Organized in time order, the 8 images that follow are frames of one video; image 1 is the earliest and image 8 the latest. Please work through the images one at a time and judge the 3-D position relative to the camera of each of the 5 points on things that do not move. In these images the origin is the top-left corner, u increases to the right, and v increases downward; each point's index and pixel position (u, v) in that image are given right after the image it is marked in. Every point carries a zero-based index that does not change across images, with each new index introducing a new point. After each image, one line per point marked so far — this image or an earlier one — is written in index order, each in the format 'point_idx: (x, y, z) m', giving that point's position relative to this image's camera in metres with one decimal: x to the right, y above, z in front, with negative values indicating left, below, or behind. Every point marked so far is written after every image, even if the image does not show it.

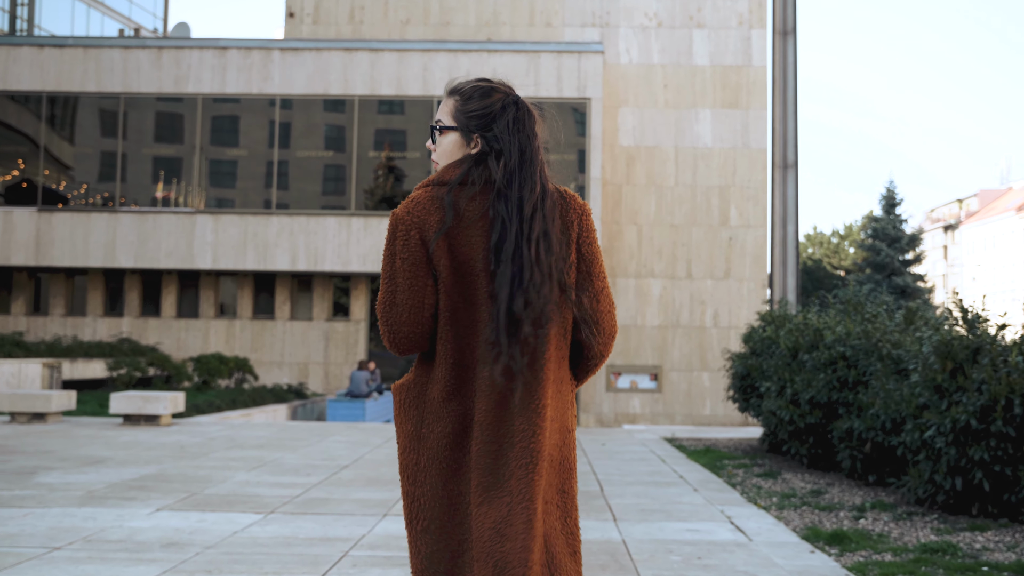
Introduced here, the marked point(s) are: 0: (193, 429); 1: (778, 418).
0: (-3.5, -1.6, +12.3) m
1: (+2.3, -1.1, +9.6) m
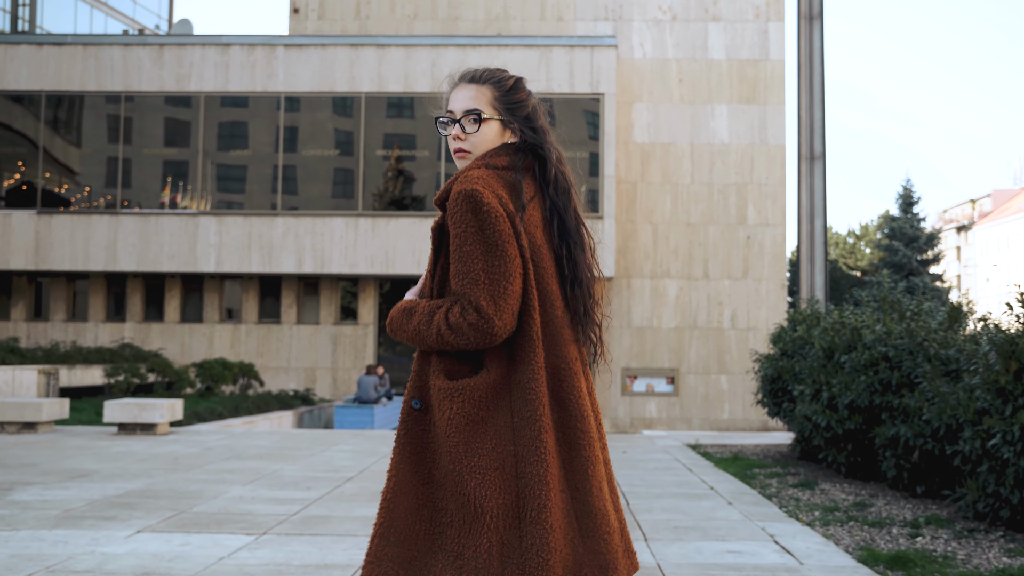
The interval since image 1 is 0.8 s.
0: (-3.4, -1.6, +11.7) m
1: (+2.4, -1.1, +8.9) m
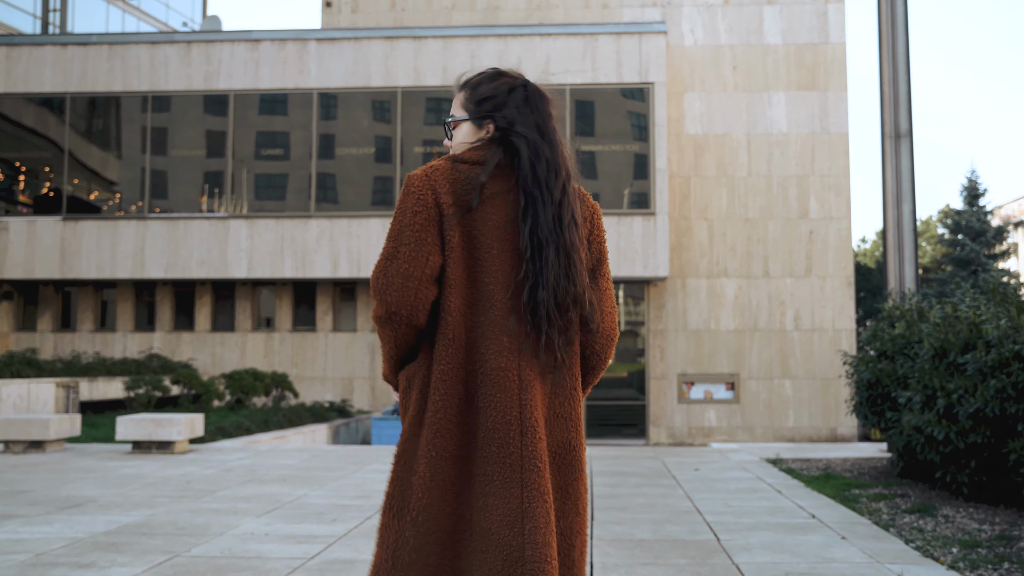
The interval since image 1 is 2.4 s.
0: (-2.8, -1.6, +10.5) m
1: (+2.8, -1.0, +7.6) m
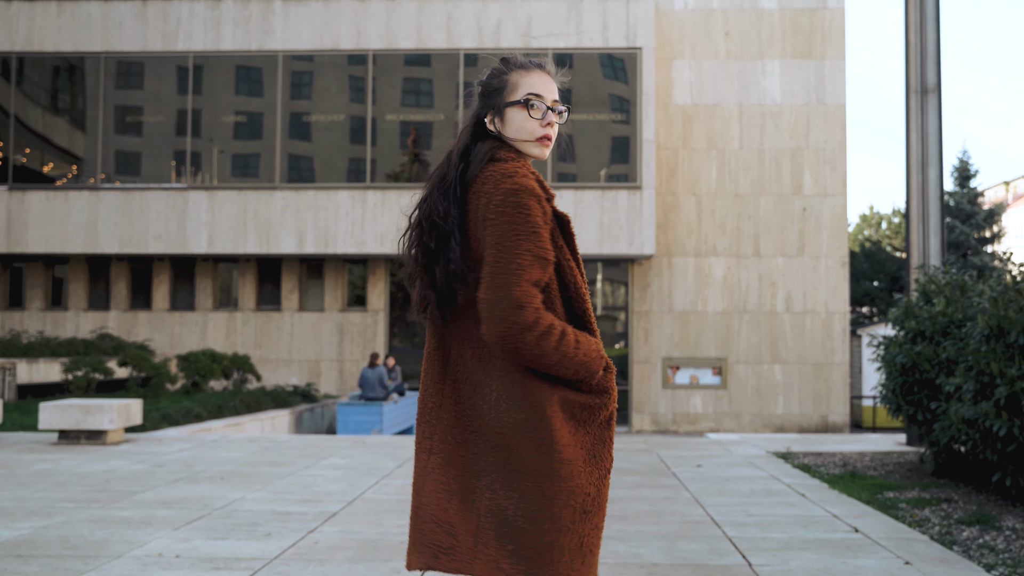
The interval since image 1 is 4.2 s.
0: (-3.0, -1.3, +9.3) m
1: (+2.6, -0.8, +6.4) m
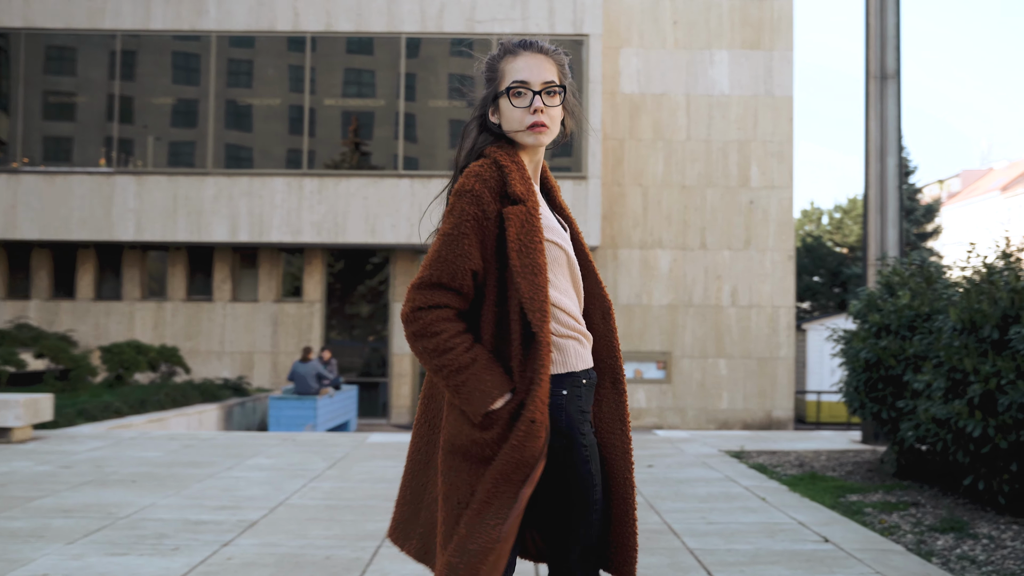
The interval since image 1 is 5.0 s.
0: (-3.5, -1.2, +8.6) m
1: (+2.3, -0.8, +6.0) m
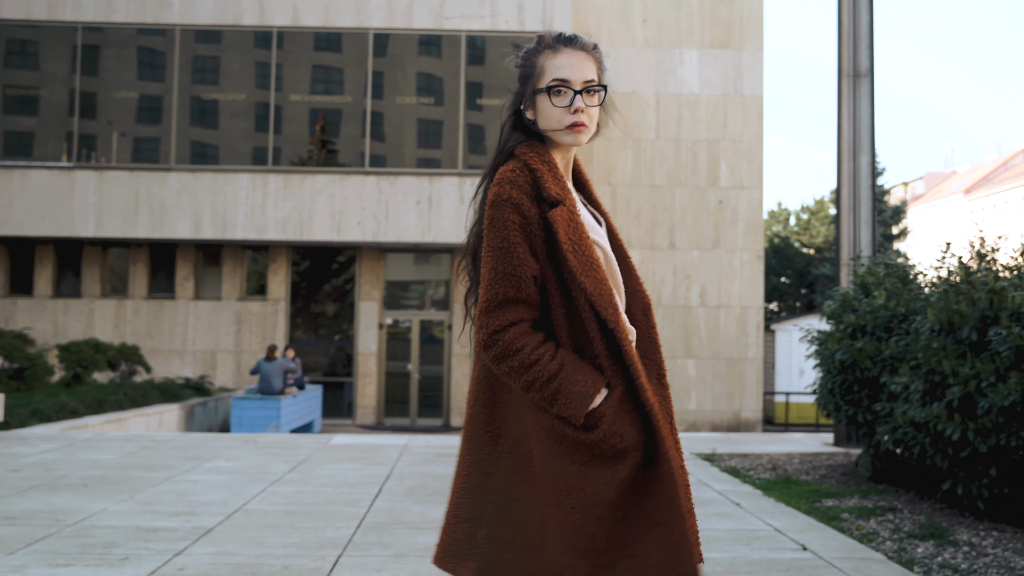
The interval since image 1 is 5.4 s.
0: (-3.7, -1.2, +8.3) m
1: (+2.2, -0.8, +5.9) m
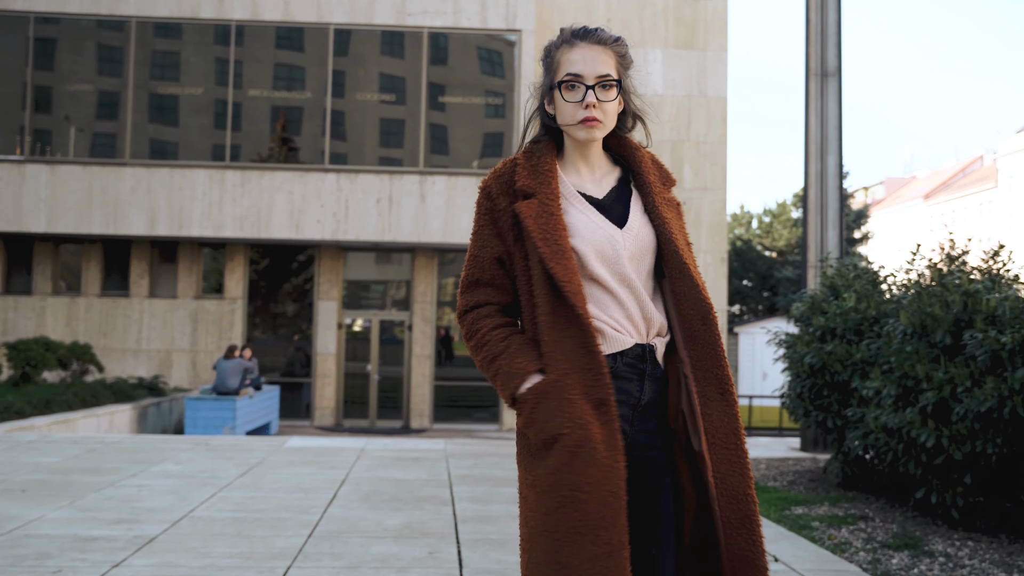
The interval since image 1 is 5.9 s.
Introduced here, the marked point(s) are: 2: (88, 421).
0: (-4.0, -1.2, +7.9) m
1: (+2.0, -0.8, +5.7) m
2: (-4.6, -1.4, +12.0) m
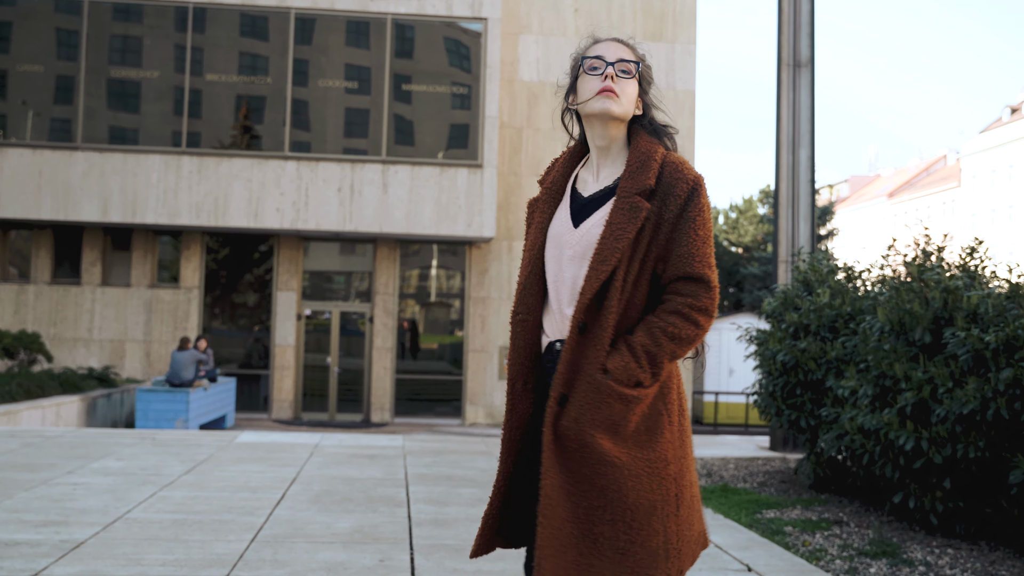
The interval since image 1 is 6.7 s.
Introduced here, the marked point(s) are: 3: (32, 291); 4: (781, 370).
0: (-4.3, -1.1, +7.5) m
1: (+1.8, -0.8, +5.5) m
2: (-5.0, -1.3, +11.6) m
3: (-7.4, 0.0, +17.3) m
4: (+1.6, -0.5, +6.7) m
